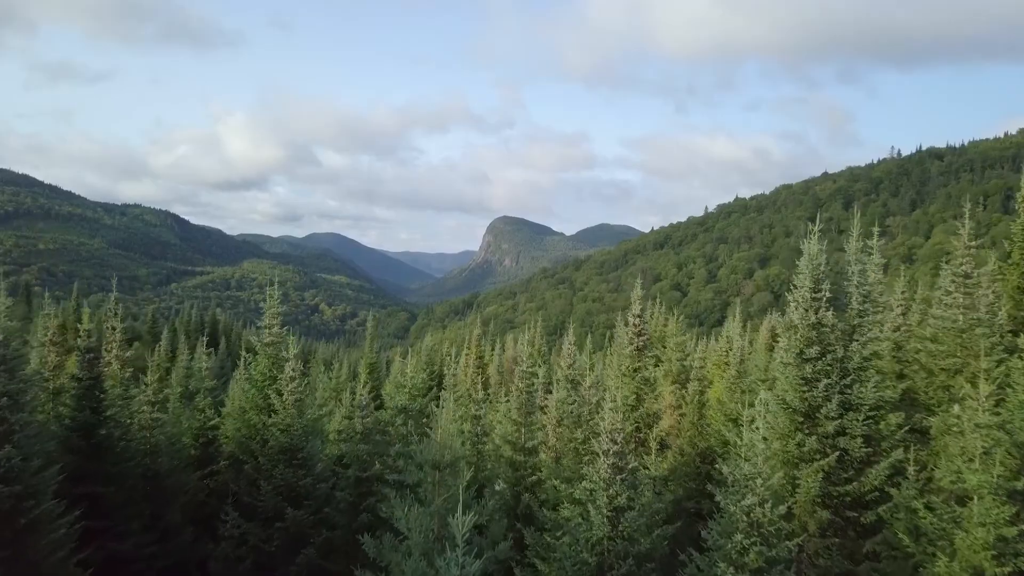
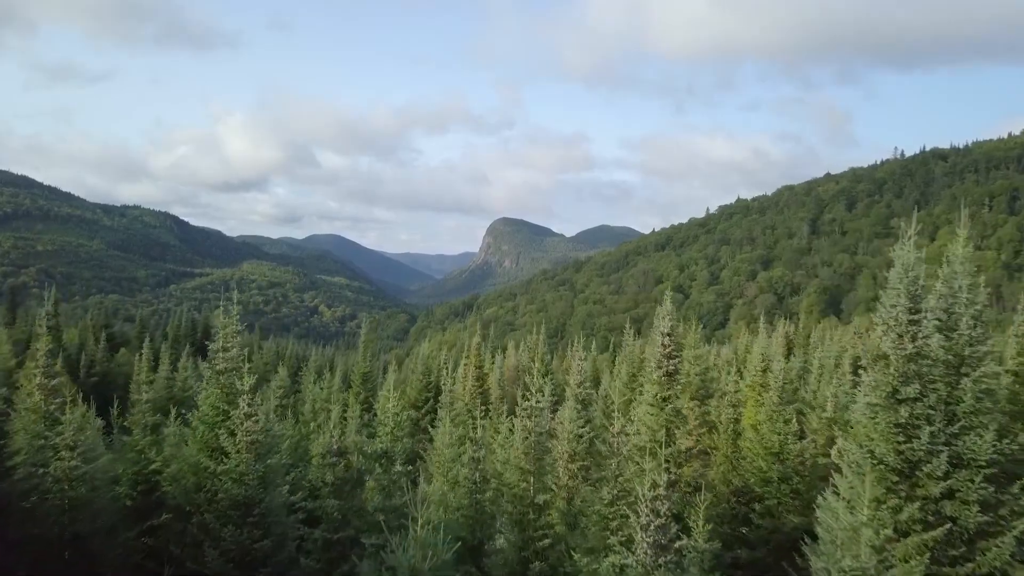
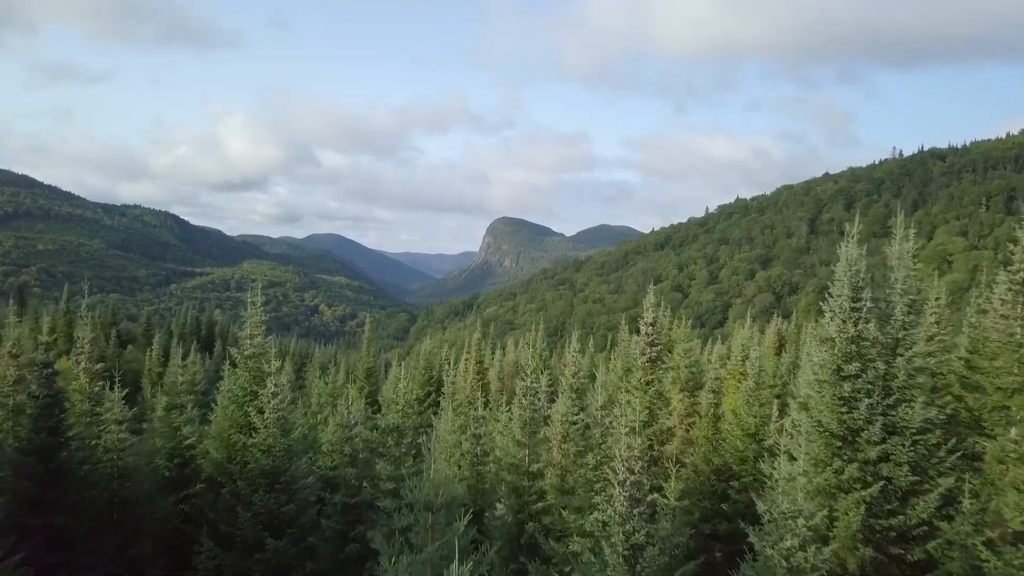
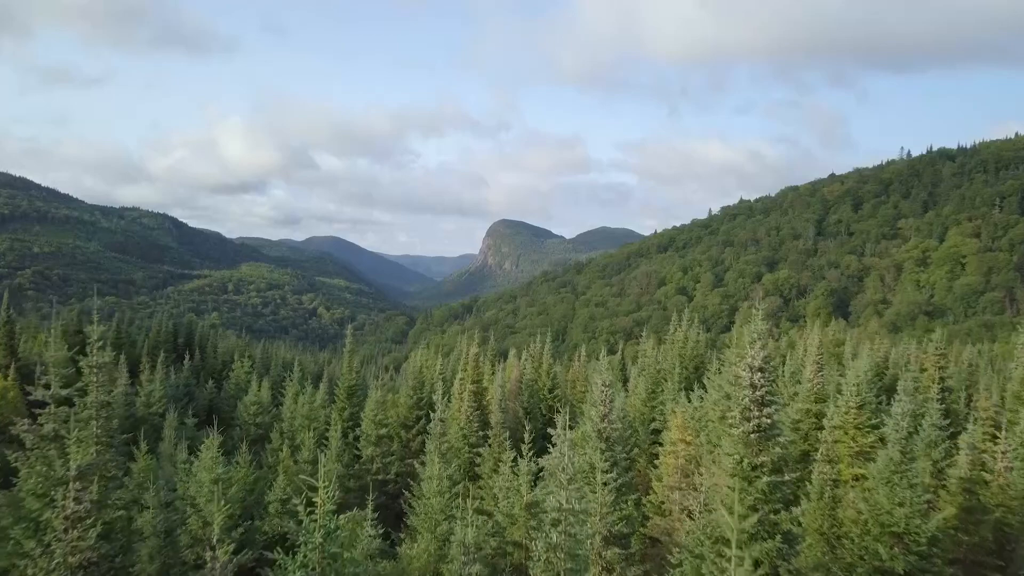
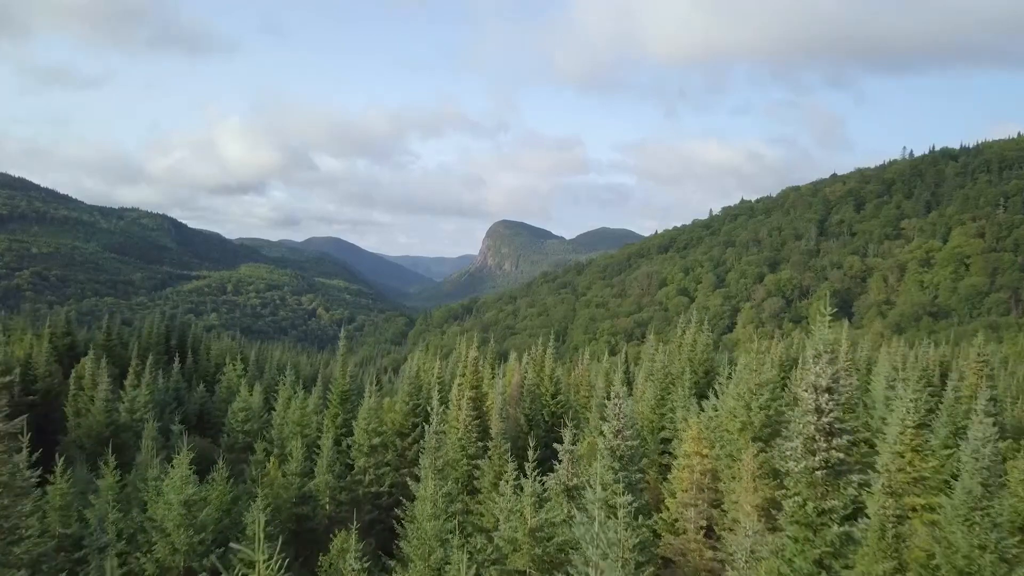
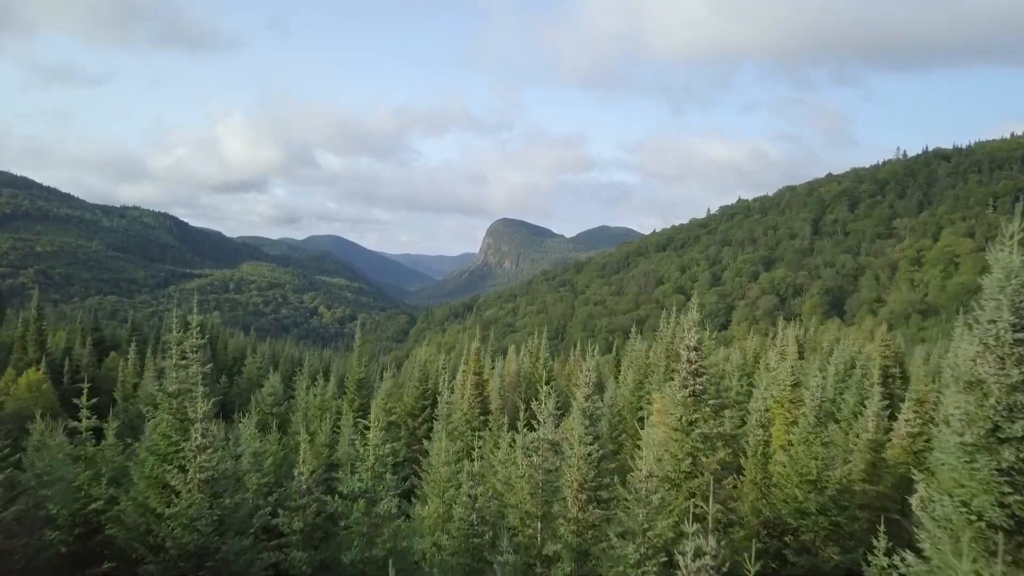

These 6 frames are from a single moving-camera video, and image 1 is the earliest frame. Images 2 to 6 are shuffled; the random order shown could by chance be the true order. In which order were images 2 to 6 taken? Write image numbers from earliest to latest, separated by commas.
3, 2, 6, 4, 5
